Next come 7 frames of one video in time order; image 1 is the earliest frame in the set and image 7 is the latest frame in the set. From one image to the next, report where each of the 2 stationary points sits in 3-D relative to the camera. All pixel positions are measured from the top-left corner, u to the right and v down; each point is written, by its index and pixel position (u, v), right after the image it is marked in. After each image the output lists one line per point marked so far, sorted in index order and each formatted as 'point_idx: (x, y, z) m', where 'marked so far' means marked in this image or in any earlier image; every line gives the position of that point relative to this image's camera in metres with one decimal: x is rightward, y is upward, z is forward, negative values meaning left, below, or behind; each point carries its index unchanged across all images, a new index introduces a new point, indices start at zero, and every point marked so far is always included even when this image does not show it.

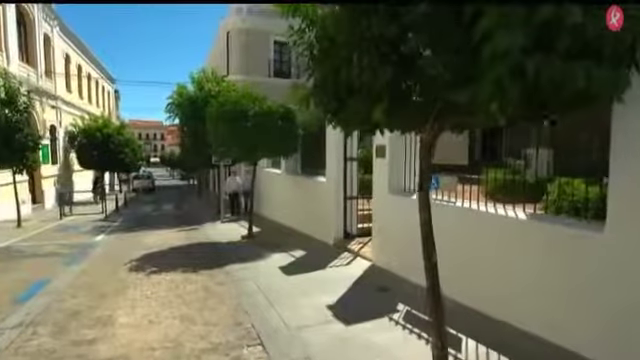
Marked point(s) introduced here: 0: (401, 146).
0: (+1.8, +0.7, +7.5) m
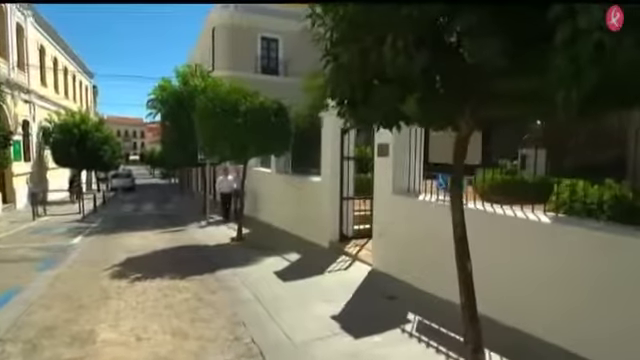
0: (+1.8, +0.7, +7.2) m
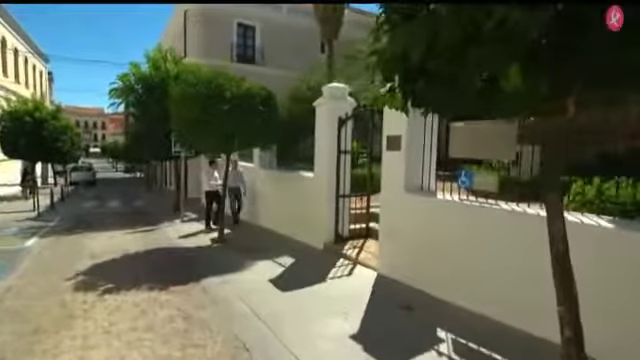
0: (+1.9, +0.8, +6.5) m
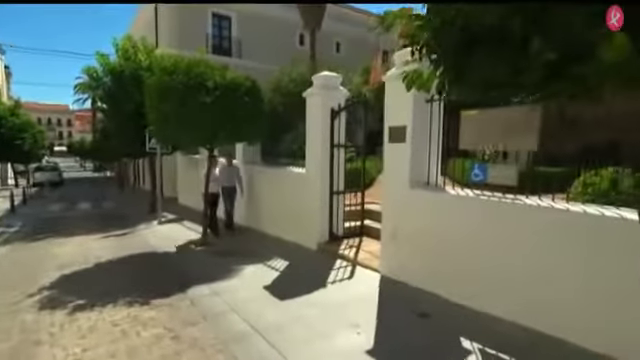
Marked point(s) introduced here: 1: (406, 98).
0: (+1.8, +0.9, +6.0) m
1: (+1.5, +1.4, +6.0) m
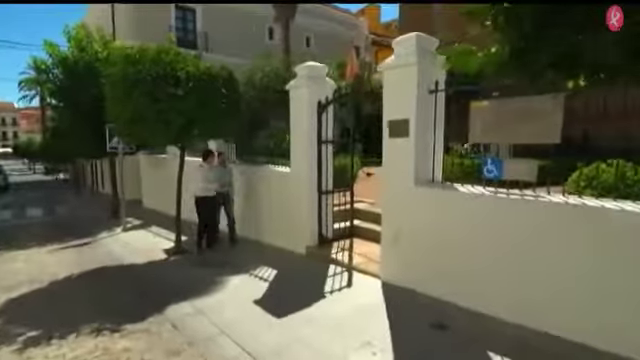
0: (+1.8, +0.9, +5.5) m
1: (+1.4, +1.4, +5.5) m
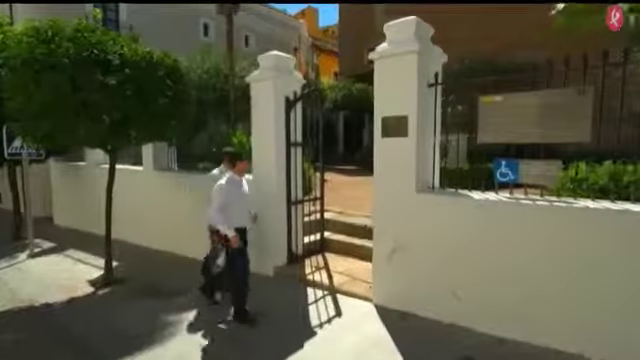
0: (+1.5, +0.9, +4.8) m
1: (+1.2, +1.3, +4.7) m
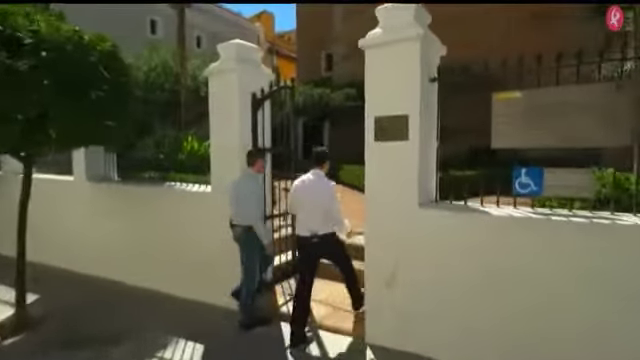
0: (+1.3, +0.7, +4.1) m
1: (+1.0, +1.2, +3.9) m
